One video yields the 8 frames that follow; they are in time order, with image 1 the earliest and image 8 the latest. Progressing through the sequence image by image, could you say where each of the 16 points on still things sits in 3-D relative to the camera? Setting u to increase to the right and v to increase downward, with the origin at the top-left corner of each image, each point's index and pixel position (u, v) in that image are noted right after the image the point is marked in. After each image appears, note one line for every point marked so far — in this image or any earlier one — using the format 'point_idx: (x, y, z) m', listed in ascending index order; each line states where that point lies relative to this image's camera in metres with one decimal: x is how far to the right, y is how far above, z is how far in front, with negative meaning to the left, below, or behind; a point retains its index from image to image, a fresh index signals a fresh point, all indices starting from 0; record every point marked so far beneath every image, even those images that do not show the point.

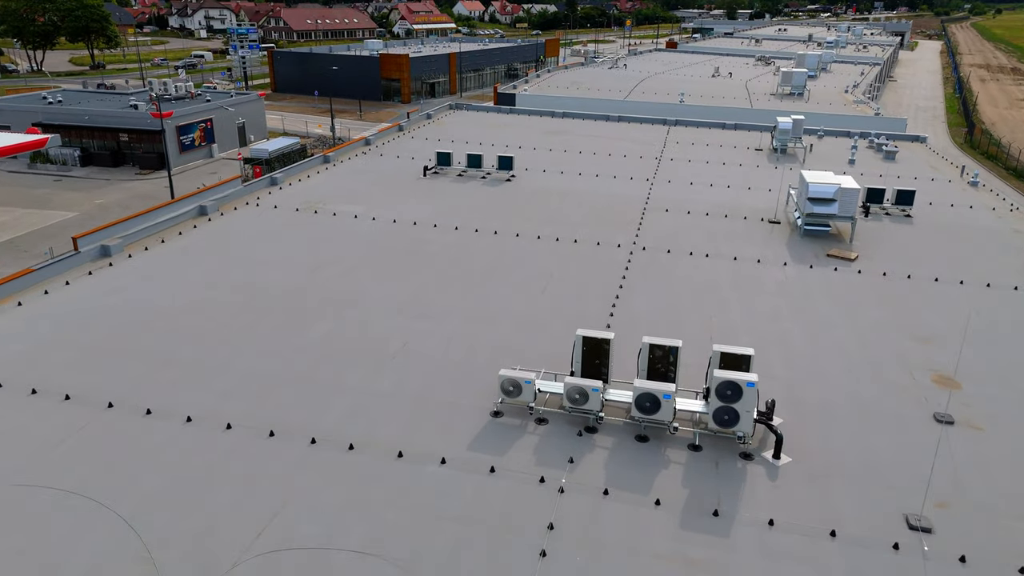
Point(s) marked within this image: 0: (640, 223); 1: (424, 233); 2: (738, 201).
0: (+3.5, +1.7, +17.6) m
1: (-2.2, +1.4, +16.5) m
2: (+6.8, +2.6, +19.7) m
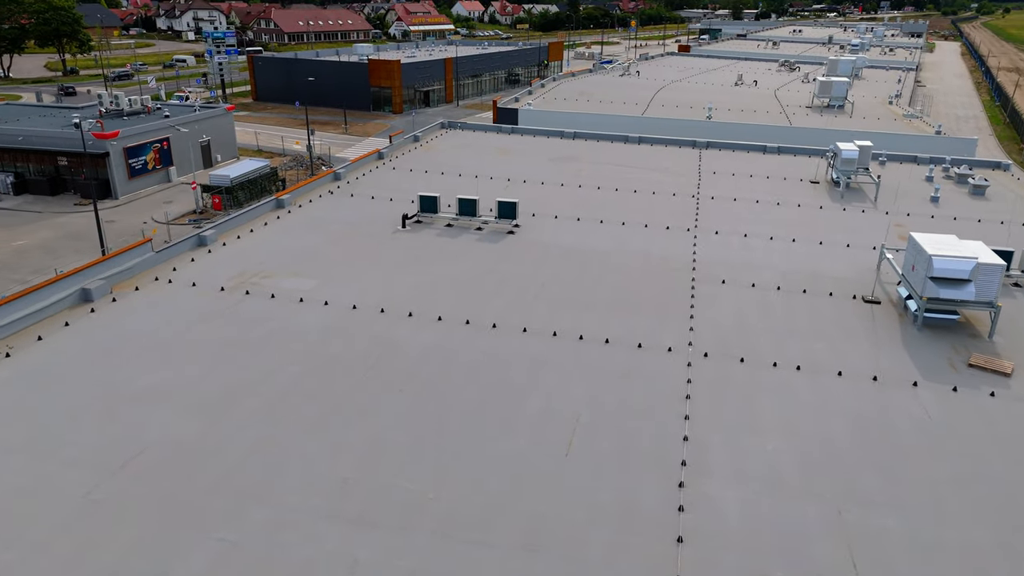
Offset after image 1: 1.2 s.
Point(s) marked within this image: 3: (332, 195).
0: (+3.6, -0.4, +12.8) m
1: (-2.1, -0.7, +11.8) m
2: (+6.9, +0.5, +15.0) m
3: (-5.2, +2.7, +19.0) m
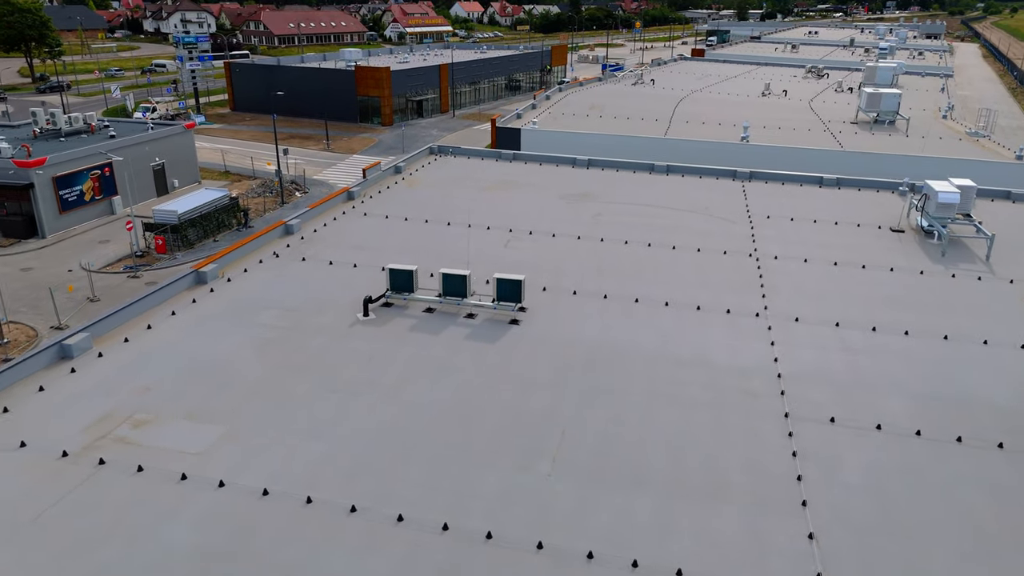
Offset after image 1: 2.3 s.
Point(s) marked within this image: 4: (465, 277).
0: (+3.6, -2.4, +8.2) m
1: (-2.0, -2.7, +7.1) m
2: (+7.0, -1.5, +10.3) m
3: (-5.2, +0.7, +14.4) m
4: (-0.9, +0.2, +12.2) m
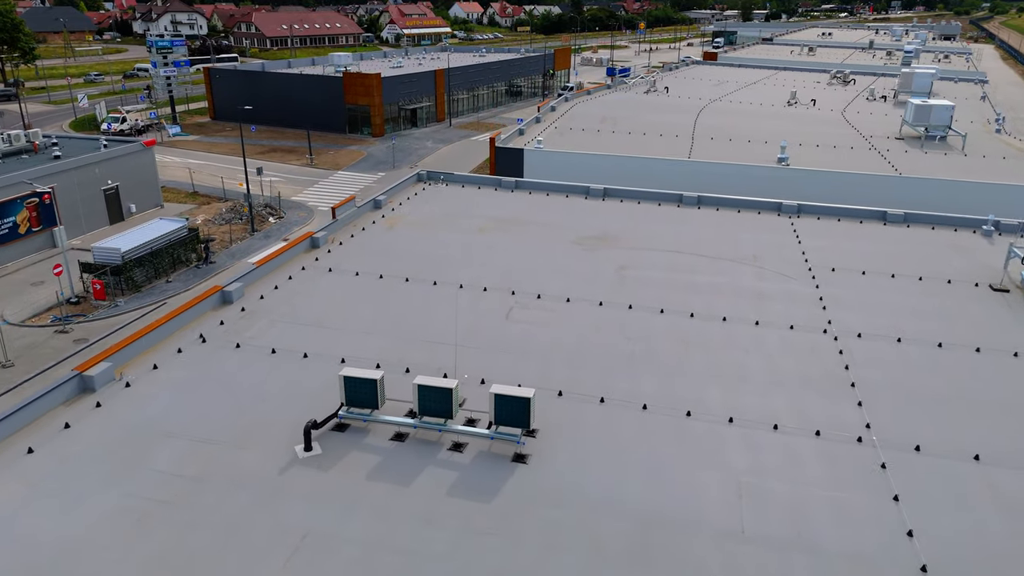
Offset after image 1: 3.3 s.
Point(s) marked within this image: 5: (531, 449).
0: (+3.7, -4.0, +4.6) m
1: (-2.0, -4.3, +3.5) m
2: (+7.0, -3.1, +6.8) m
3: (-5.1, -0.9, +10.8) m
4: (-0.8, -1.4, +8.6) m
5: (+0.3, -2.1, +8.6) m
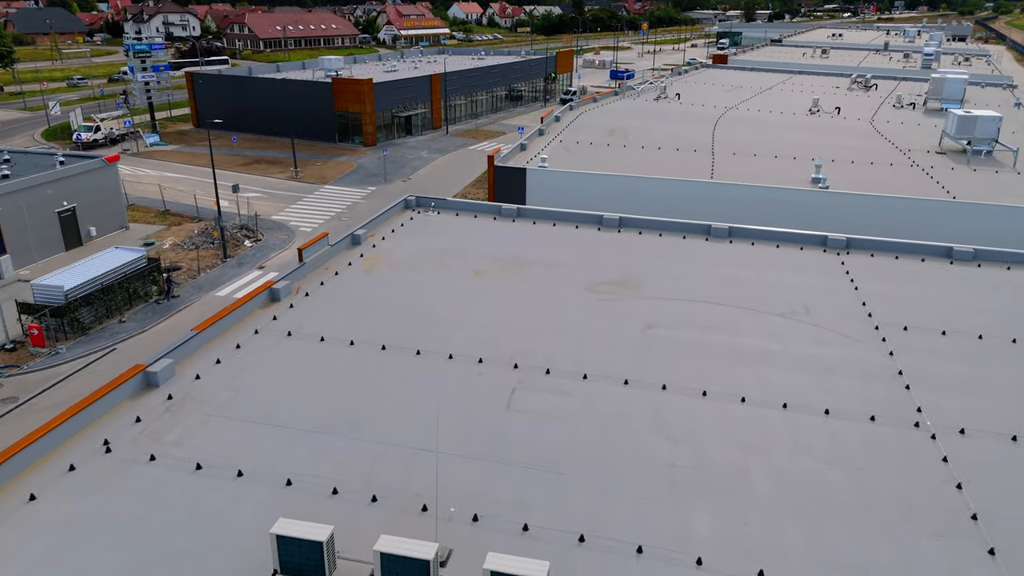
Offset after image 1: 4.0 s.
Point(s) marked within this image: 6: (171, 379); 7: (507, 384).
0: (+3.7, -5.1, +2.0) m
1: (-1.9, -5.5, +0.9) m
2: (+7.1, -4.2, +4.1) m
3: (-5.1, -2.1, +8.1) m
4: (-0.8, -2.5, +6.0) m
5: (+0.3, -3.3, +5.9) m
6: (-5.1, -1.4, +9.7) m
7: (-0.1, -1.5, +10.0) m
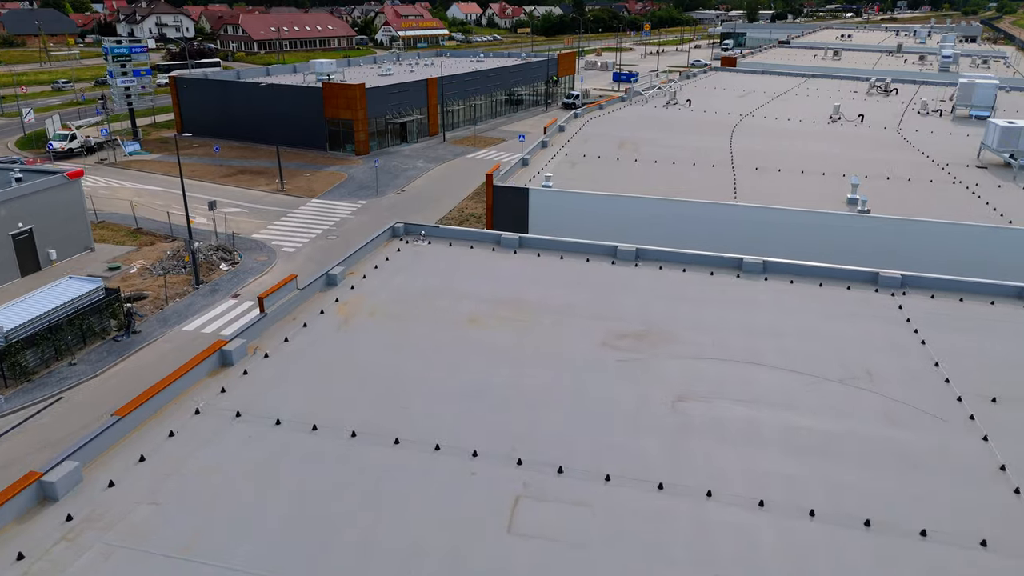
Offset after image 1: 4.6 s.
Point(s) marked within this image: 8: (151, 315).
0: (+3.8, -6.1, -0.2) m
1: (-1.9, -6.4, -1.3) m
2: (+7.1, -5.2, +2.0) m
3: (-5.0, -3.1, +6.0) m
4: (-0.8, -3.5, +3.8) m
5: (+0.3, -4.2, +3.8) m
6: (-5.0, -2.3, +7.5) m
7: (0.0, -2.4, +7.8) m
8: (-10.9, -0.8, +19.6) m
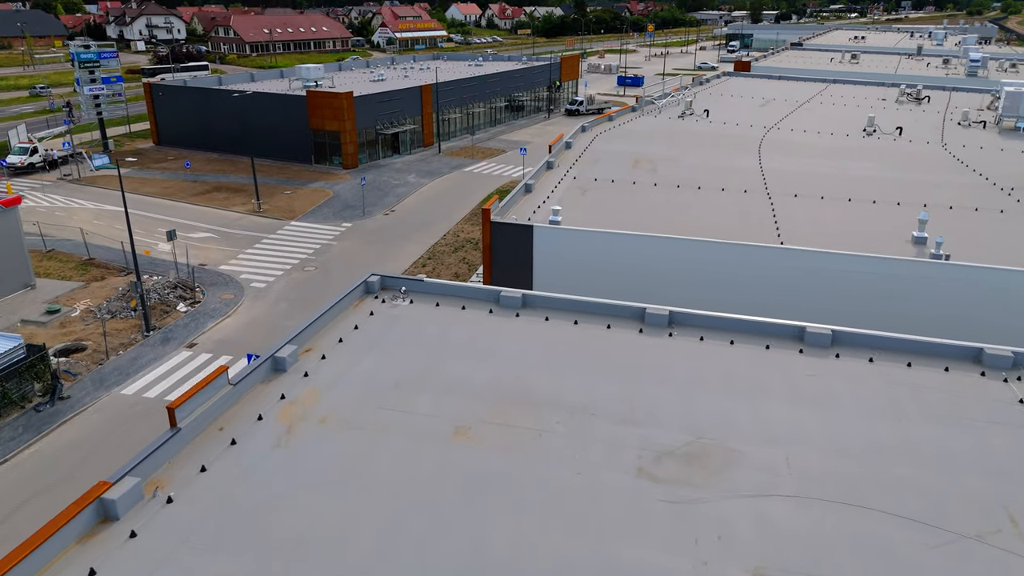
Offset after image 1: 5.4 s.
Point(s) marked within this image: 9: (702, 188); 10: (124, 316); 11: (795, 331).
0: (+3.8, -7.4, -3.2) m
1: (-1.9, -7.8, -4.3) m
2: (+7.2, -6.5, -1.1) m
3: (-5.0, -4.4, +3.0) m
4: (-0.7, -4.8, +0.8) m
5: (+0.4, -5.6, +0.7) m
6: (-5.0, -3.7, +4.5) m
7: (0.0, -3.8, +4.8) m
8: (-10.8, -2.2, +16.6) m
9: (+5.7, +3.1, +19.8) m
10: (-11.4, -0.8, +19.1) m
11: (+5.0, -0.8, +11.5) m
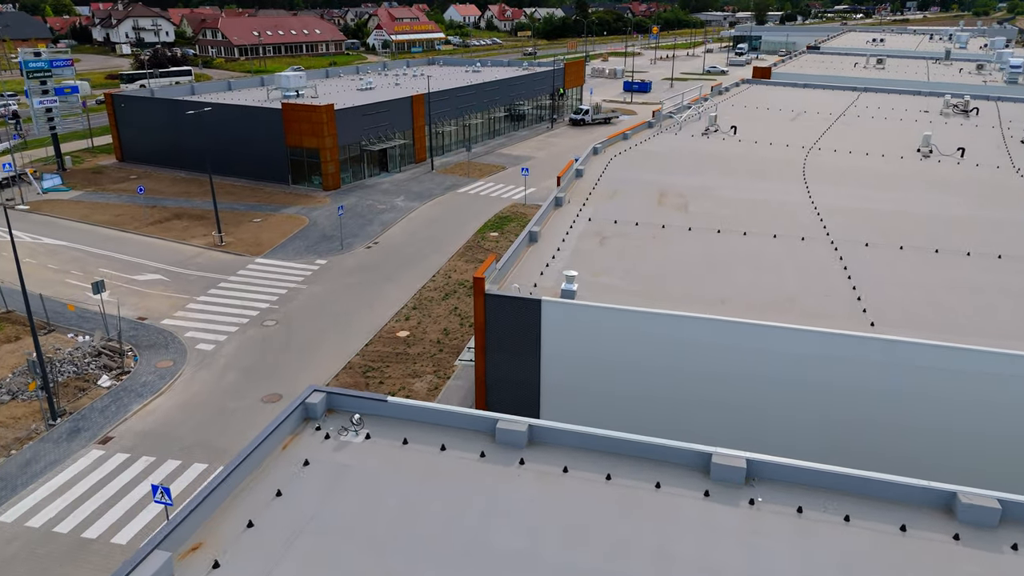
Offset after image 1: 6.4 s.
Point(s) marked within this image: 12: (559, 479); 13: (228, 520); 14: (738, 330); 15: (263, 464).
0: (+3.8, -9.1, -7.1) m
1: (-1.8, -9.4, -8.1) m
2: (+7.2, -8.2, -4.9) m
3: (-5.0, -6.1, -0.9) m
4: (-0.7, -6.5, -3.1) m
5: (+0.4, -7.3, -3.1) m
6: (-5.0, -5.4, +0.7) m
7: (0.0, -5.4, +0.9) m
8: (-10.8, -3.9, +12.8) m
9: (+5.8, +1.4, +16.0) m
10: (-11.4, -2.5, +15.3) m
11: (+5.0, -2.5, +7.6) m
12: (+0.6, -2.4, +8.0) m
13: (-3.1, -2.6, +7.2) m
14: (+3.7, -0.7, +10.8) m
15: (-3.1, -2.2, +8.1) m
